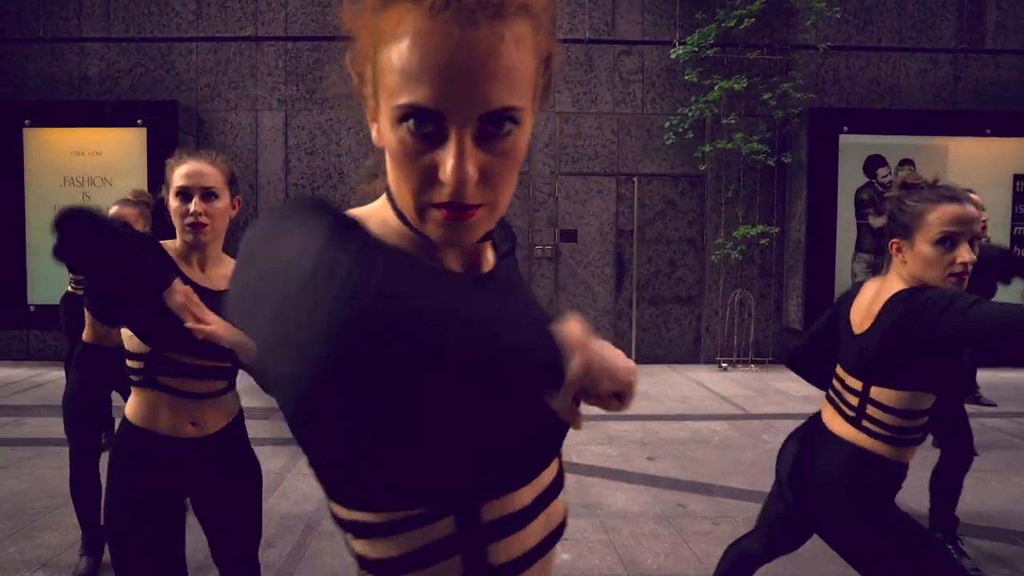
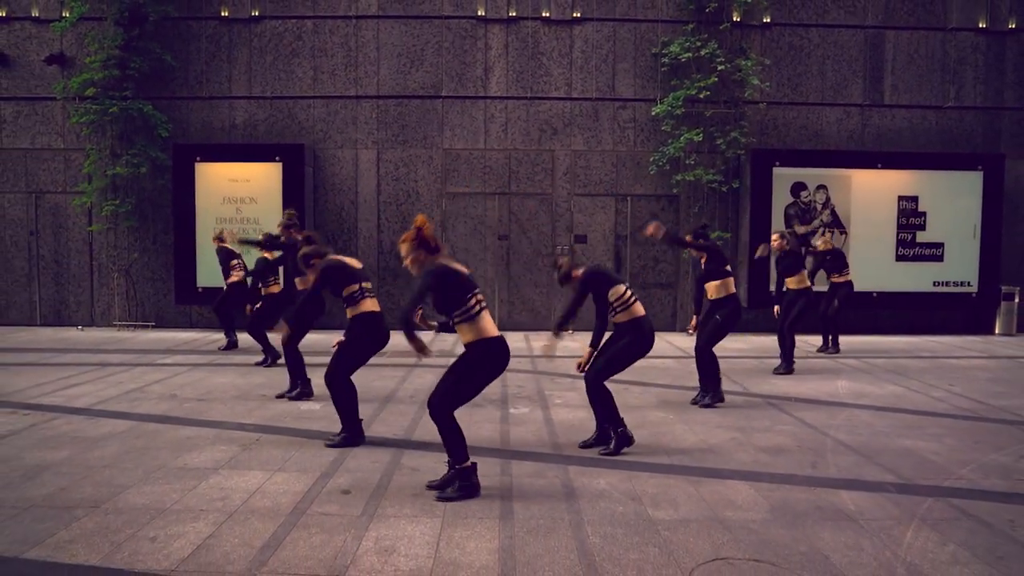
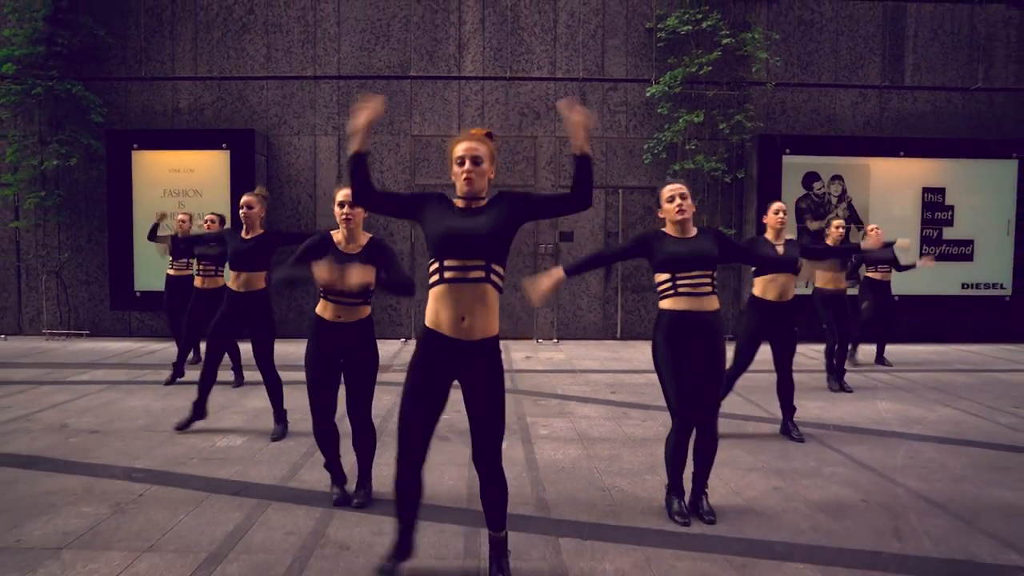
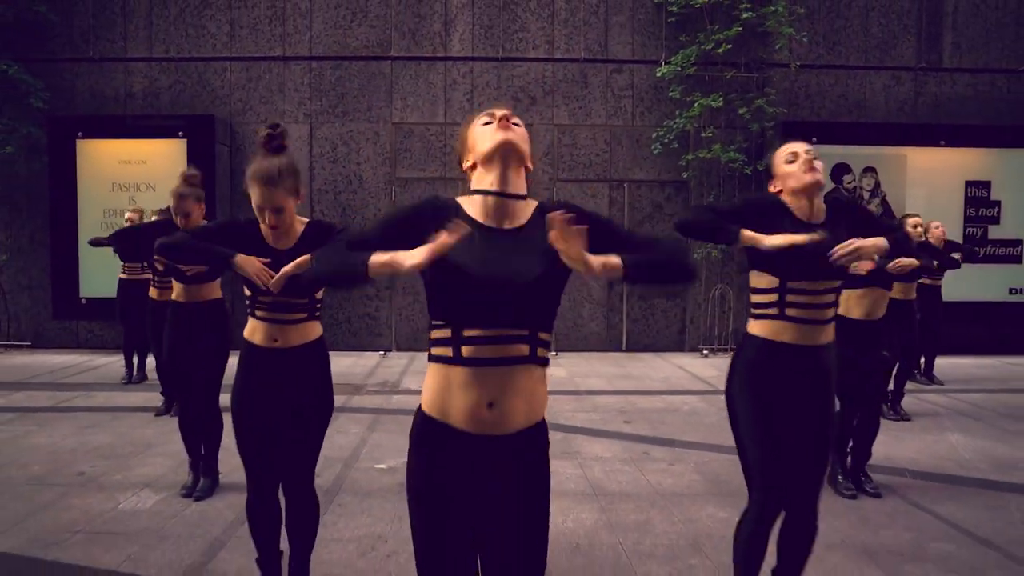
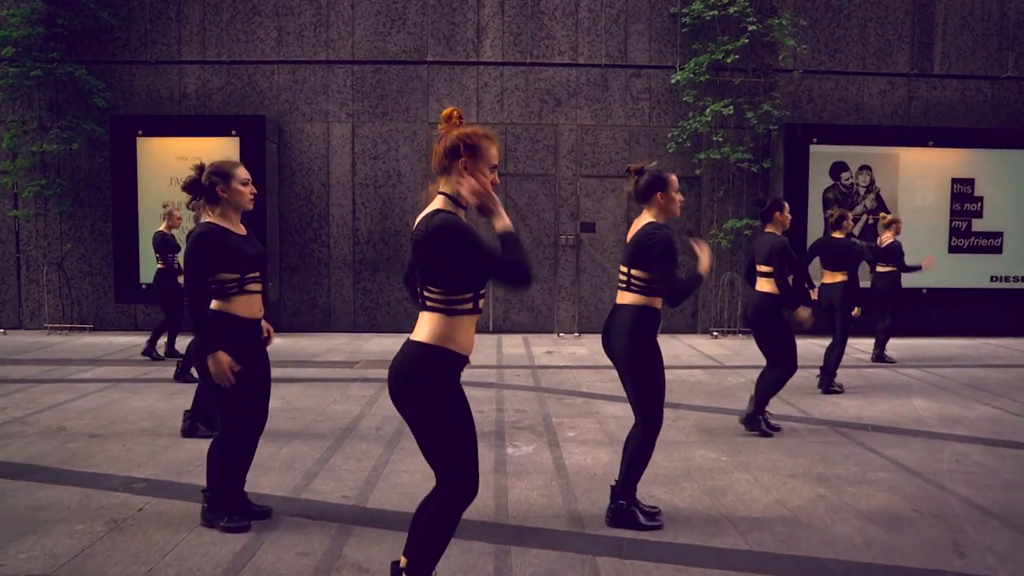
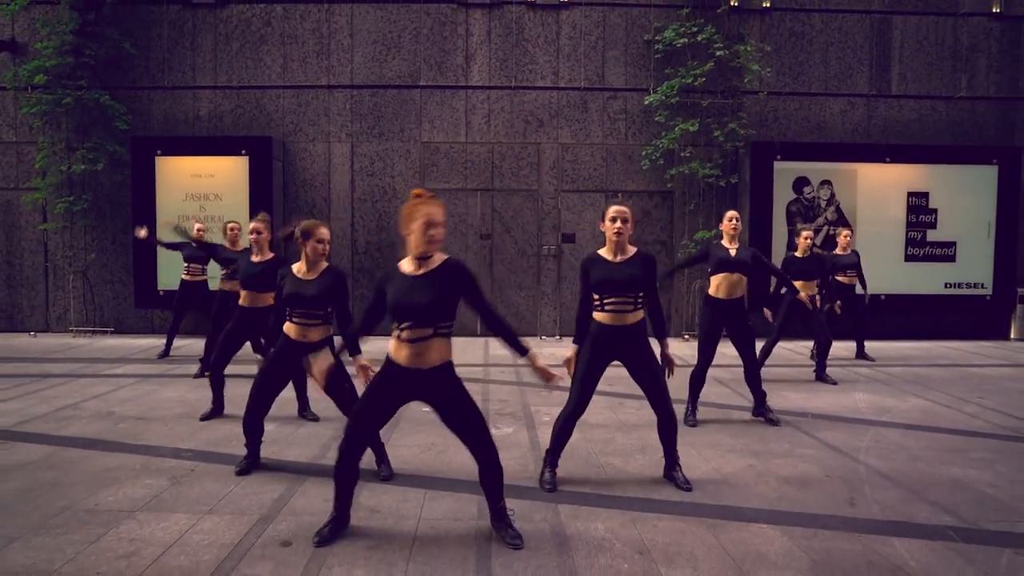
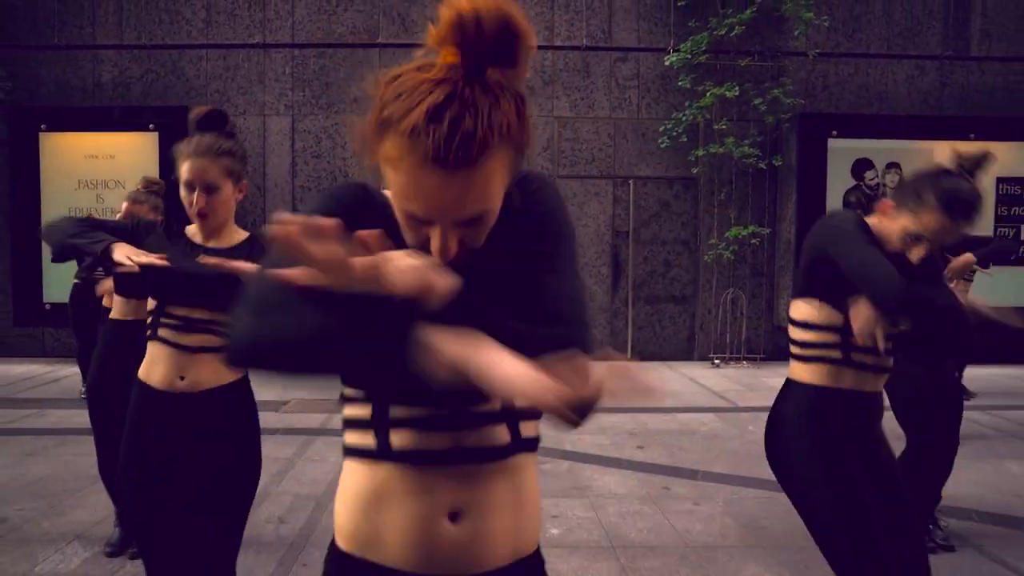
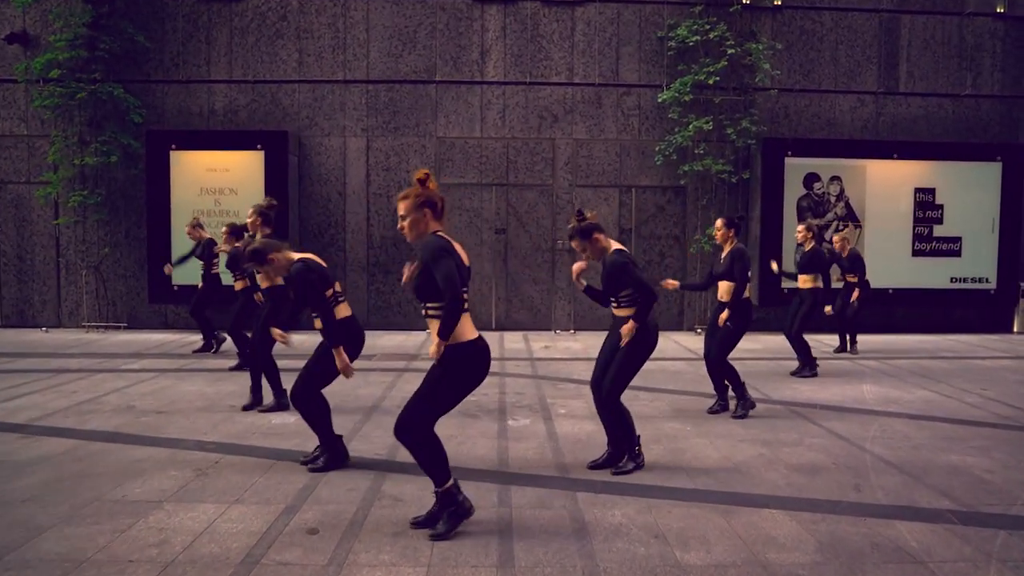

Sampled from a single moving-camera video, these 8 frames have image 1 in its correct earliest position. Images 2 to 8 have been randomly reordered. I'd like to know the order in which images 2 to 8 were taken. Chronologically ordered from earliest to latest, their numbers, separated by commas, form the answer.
7, 4, 3, 6, 2, 8, 5
